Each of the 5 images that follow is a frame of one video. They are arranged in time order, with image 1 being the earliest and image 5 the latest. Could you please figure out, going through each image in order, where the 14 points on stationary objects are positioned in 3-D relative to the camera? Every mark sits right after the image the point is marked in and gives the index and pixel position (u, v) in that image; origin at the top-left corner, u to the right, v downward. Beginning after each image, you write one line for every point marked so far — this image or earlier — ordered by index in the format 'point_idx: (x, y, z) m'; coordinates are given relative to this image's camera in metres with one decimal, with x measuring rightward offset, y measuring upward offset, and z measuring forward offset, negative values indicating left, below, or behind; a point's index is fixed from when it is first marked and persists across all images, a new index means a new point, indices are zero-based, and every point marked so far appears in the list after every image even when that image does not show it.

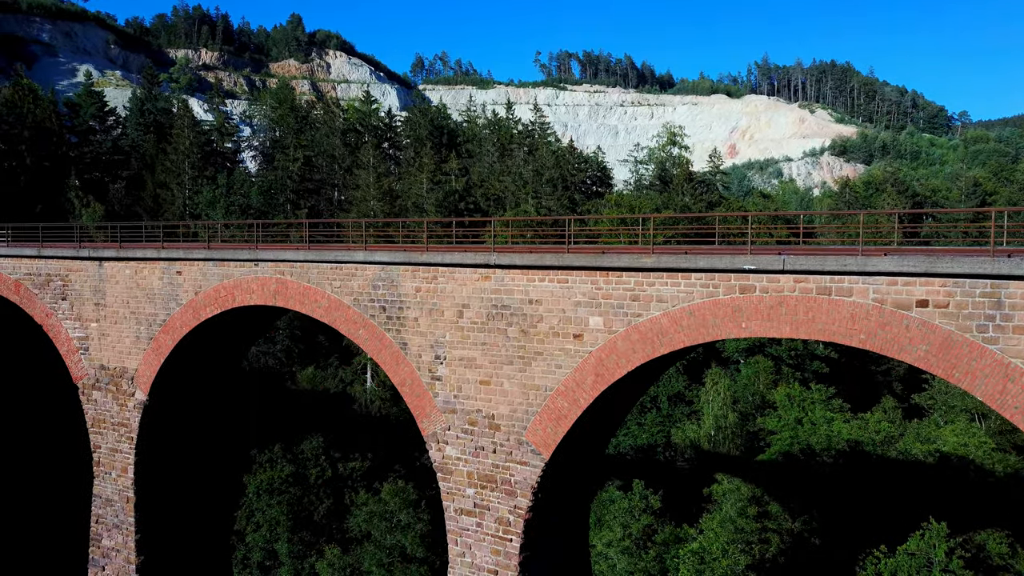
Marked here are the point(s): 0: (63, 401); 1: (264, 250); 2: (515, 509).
0: (-12.1, -3.0, +18.1) m
1: (-4.0, +0.6, +11.0) m
2: (0.0, -3.0, +9.2) m
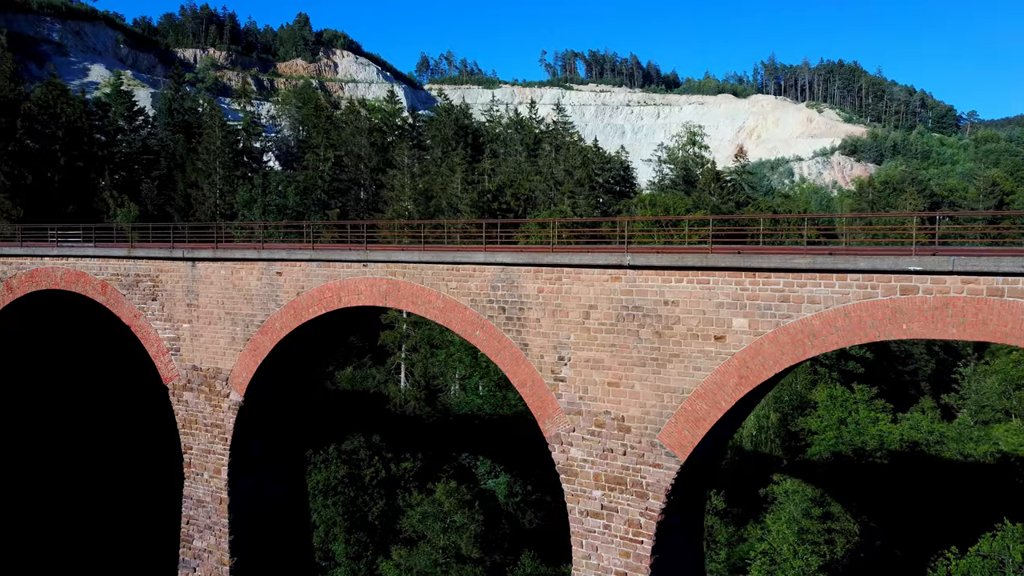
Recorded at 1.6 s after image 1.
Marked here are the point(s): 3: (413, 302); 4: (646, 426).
0: (-10.3, -3.0, +18.0) m
1: (-2.2, +0.6, +10.9) m
2: (+1.8, -3.0, +9.1) m
3: (-1.6, -0.2, +10.7) m
4: (+1.8, -1.9, +9.1) m
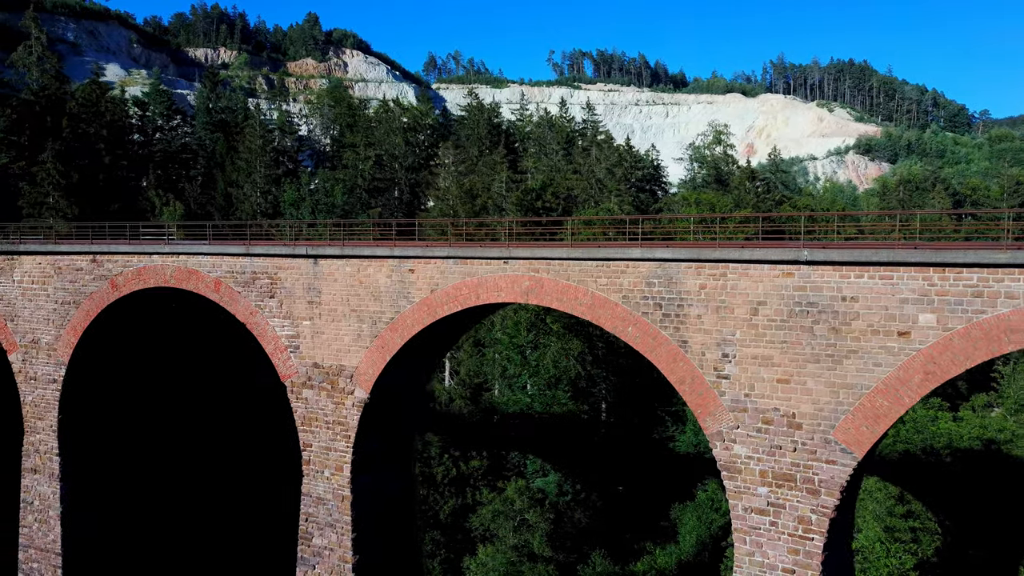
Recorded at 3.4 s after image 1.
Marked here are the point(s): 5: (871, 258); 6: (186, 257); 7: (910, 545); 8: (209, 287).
0: (-7.9, -3.0, +18.0) m
1: (+0.1, +0.6, +10.9) m
2: (+4.2, -3.0, +9.1) m
3: (+0.7, -0.2, +10.7) m
4: (+4.1, -1.8, +9.1) m
5: (+4.6, +0.4, +8.6) m
6: (-6.7, +0.6, +13.9) m
7: (+10.4, -6.7, +17.5) m
8: (-6.2, 0.0, +13.7) m
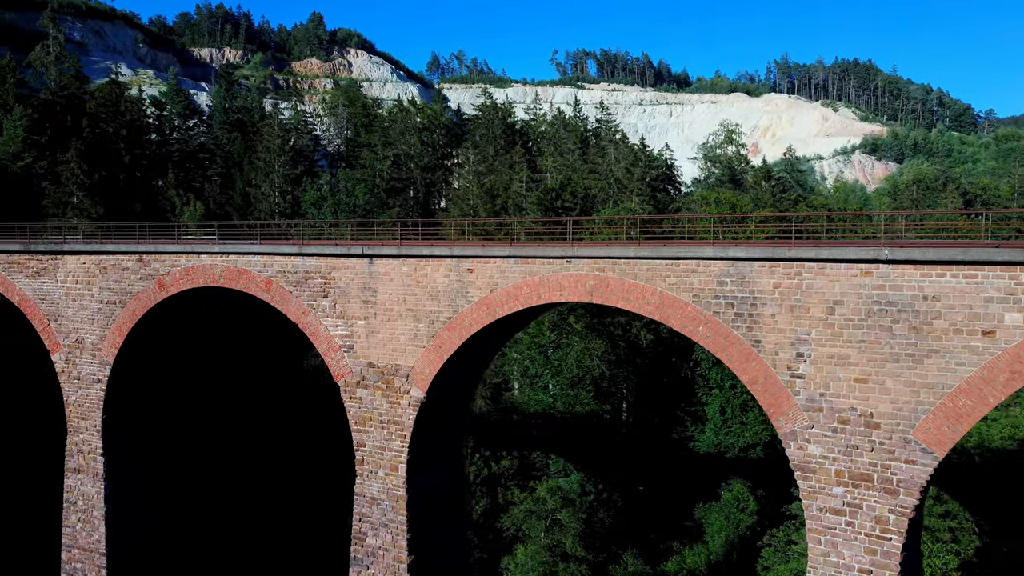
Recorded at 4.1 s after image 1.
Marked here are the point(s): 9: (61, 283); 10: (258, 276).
0: (-6.9, -3.0, +18.0) m
1: (+1.2, +0.7, +10.9) m
2: (+5.2, -3.0, +9.1) m
3: (+1.8, -0.2, +10.7) m
4: (+5.2, -1.8, +9.0) m
5: (+5.6, +0.4, +8.6) m
6: (-5.7, +0.6, +13.8) m
7: (+11.4, -6.7, +17.5) m
8: (-5.2, 0.0, +13.7) m
9: (-10.6, +0.1, +15.7) m
10: (-5.2, +0.2, +13.7) m
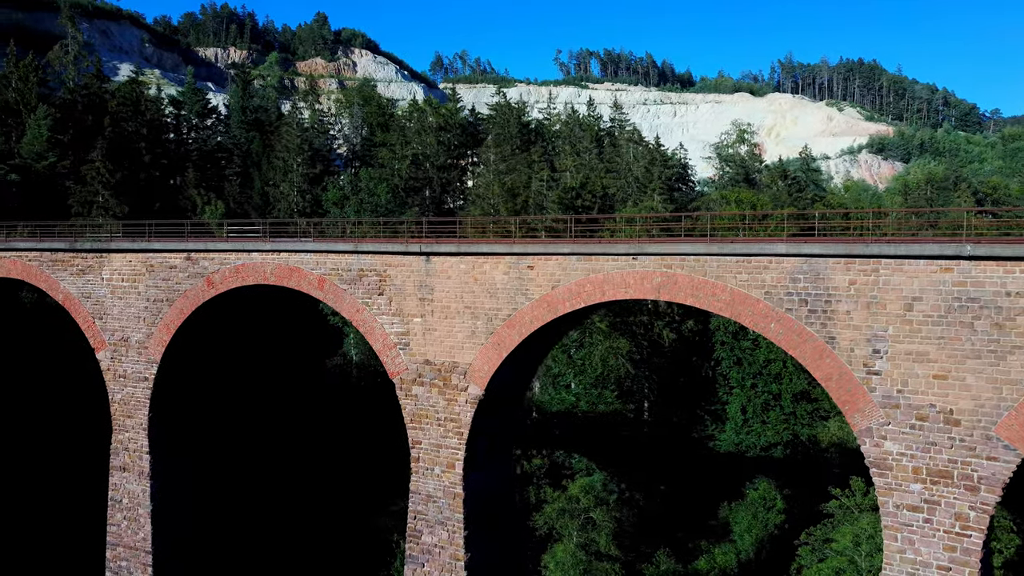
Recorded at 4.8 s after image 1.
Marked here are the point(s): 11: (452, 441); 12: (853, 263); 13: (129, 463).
0: (-5.8, -2.9, +18.0) m
1: (+2.2, +0.7, +10.9) m
2: (+6.3, -2.9, +9.0) m
3: (+2.9, -0.1, +10.7) m
4: (+6.3, -1.8, +9.0) m
5: (+6.7, +0.5, +8.5) m
6: (-4.6, +0.7, +13.8) m
7: (+12.5, -6.7, +17.5) m
8: (-4.1, +0.1, +13.7) m
9: (-9.5, +0.2, +15.7) m
10: (-4.1, +0.3, +13.7) m
11: (-1.1, -2.9, +12.7) m
12: (+4.9, +0.4, +9.6) m
13: (-8.6, -3.9, +15.1) m
